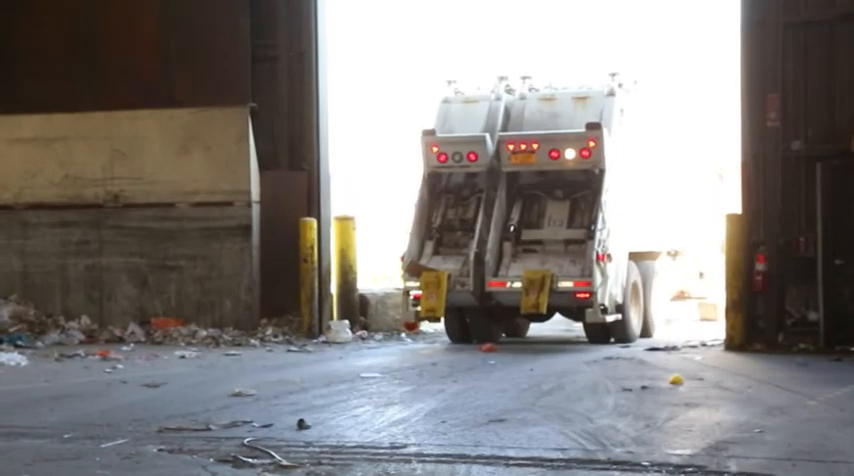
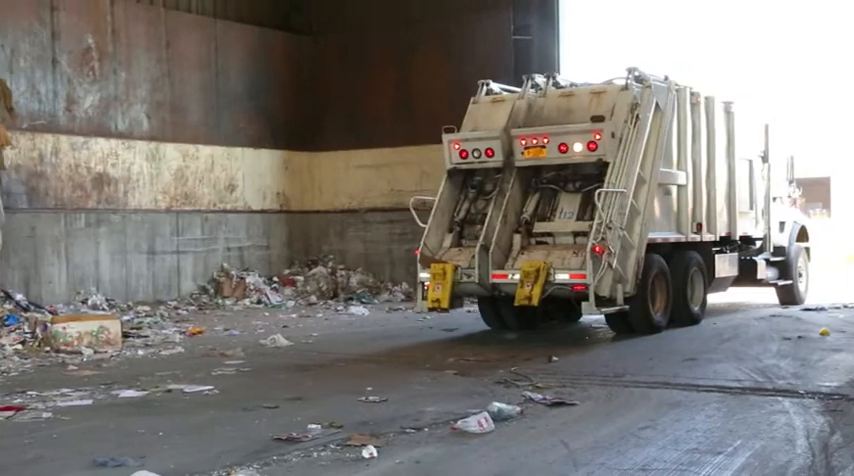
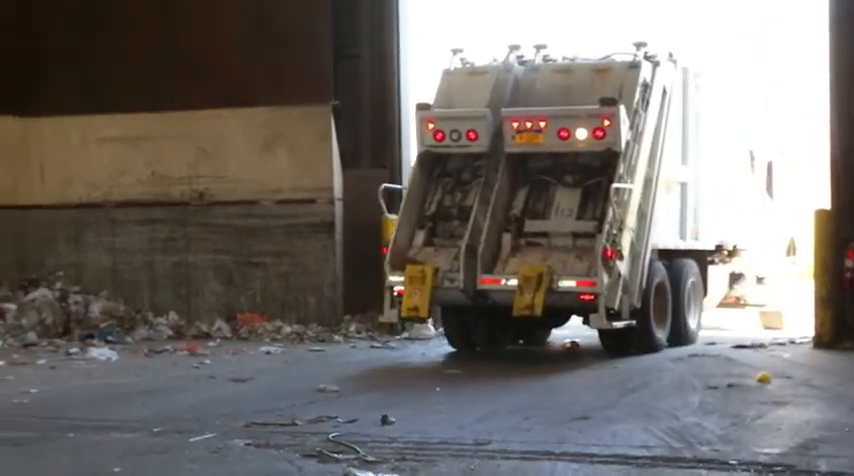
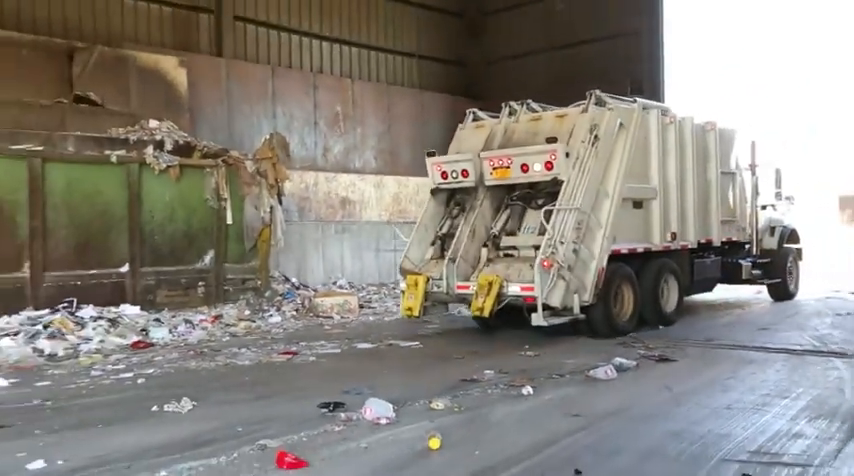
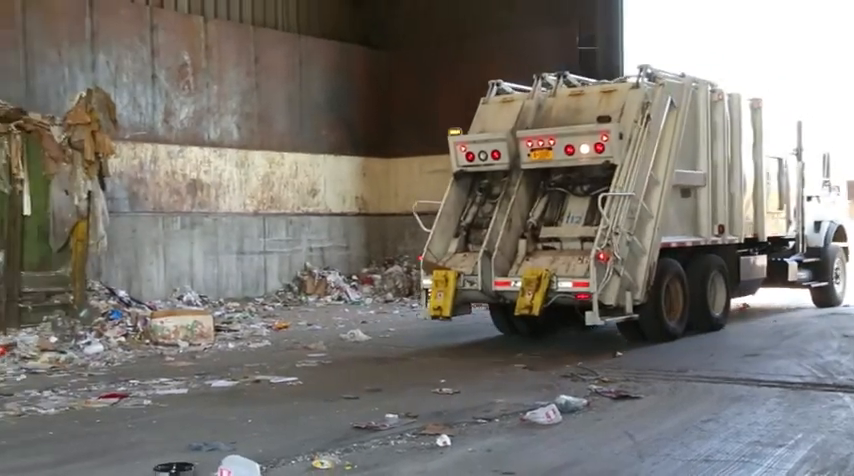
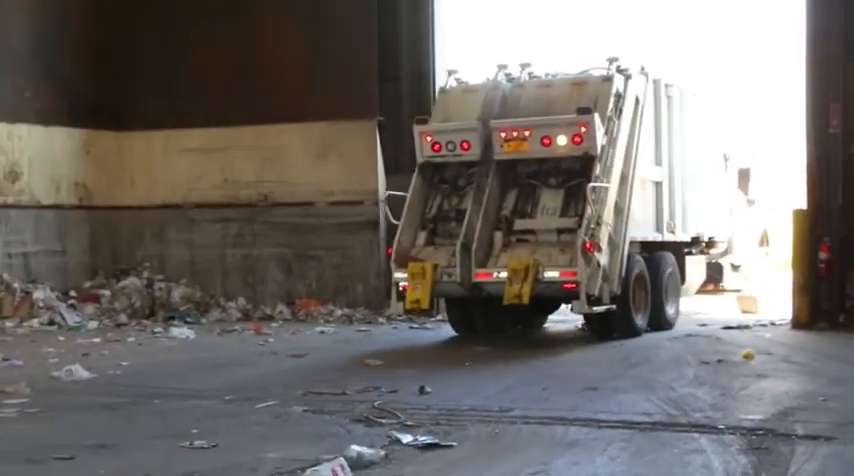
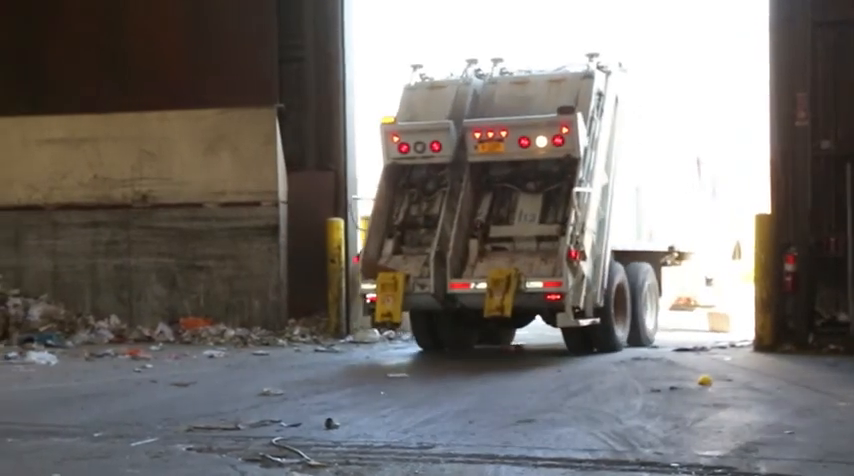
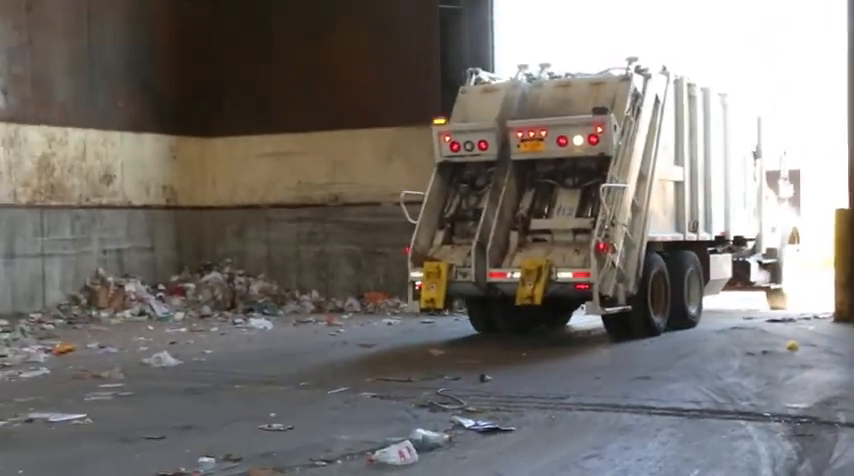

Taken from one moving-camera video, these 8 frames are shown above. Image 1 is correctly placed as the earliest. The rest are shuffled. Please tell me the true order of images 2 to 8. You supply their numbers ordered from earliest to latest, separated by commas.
7, 3, 6, 8, 2, 5, 4
